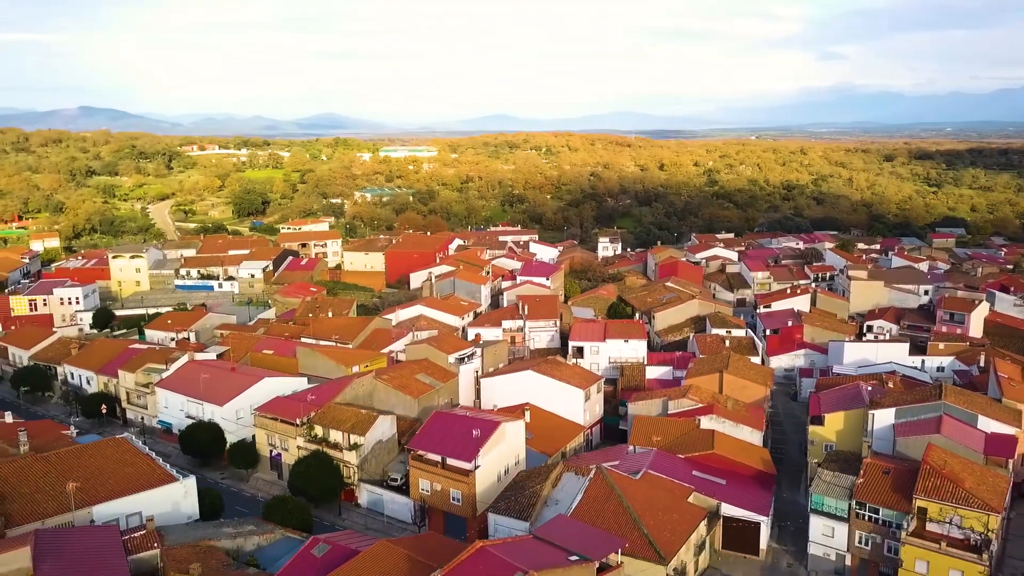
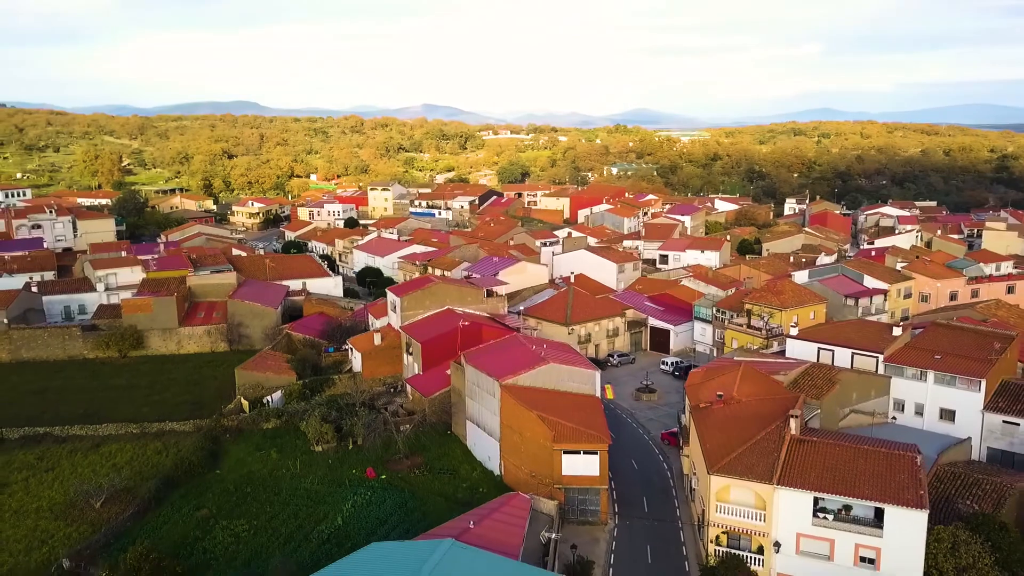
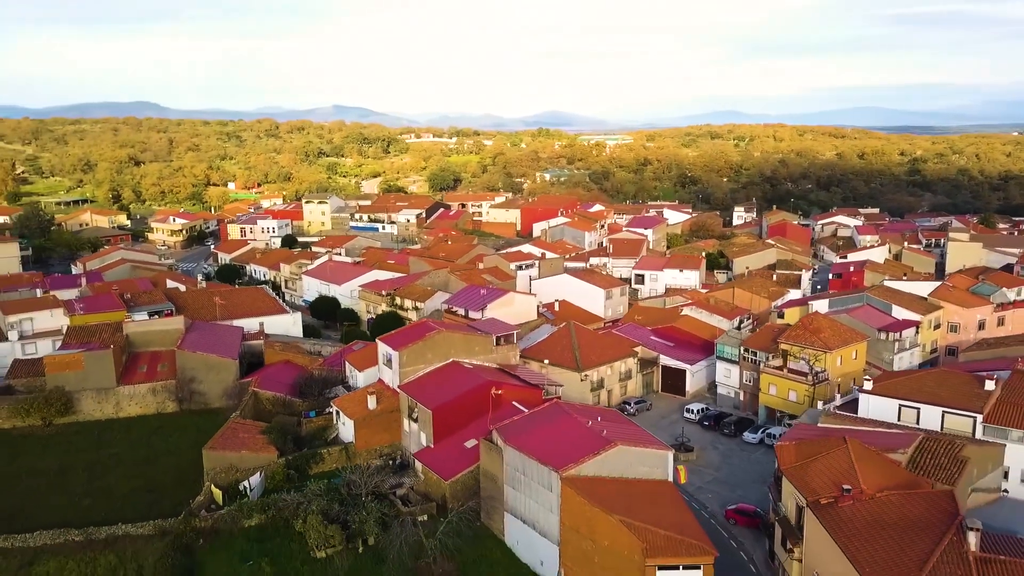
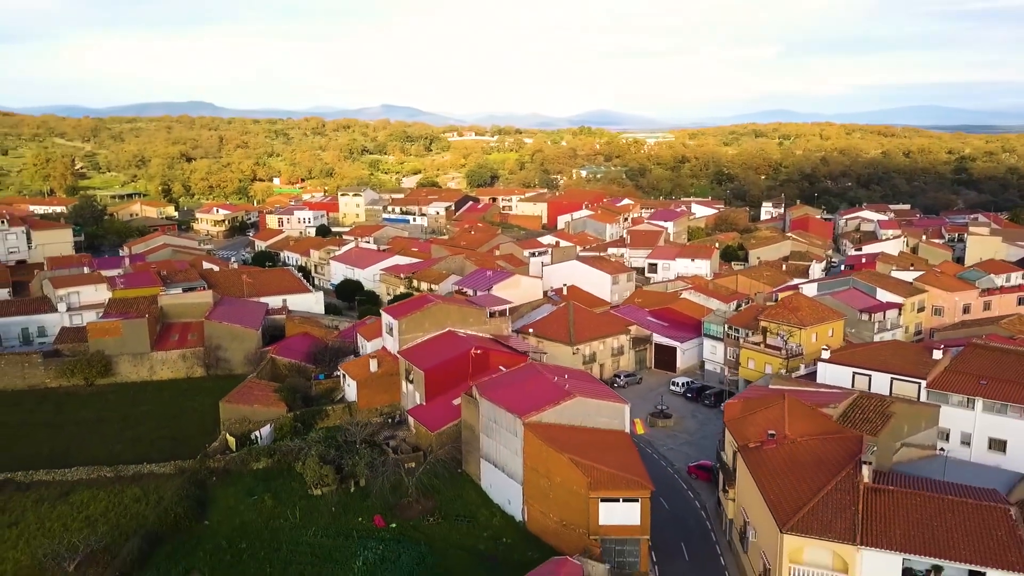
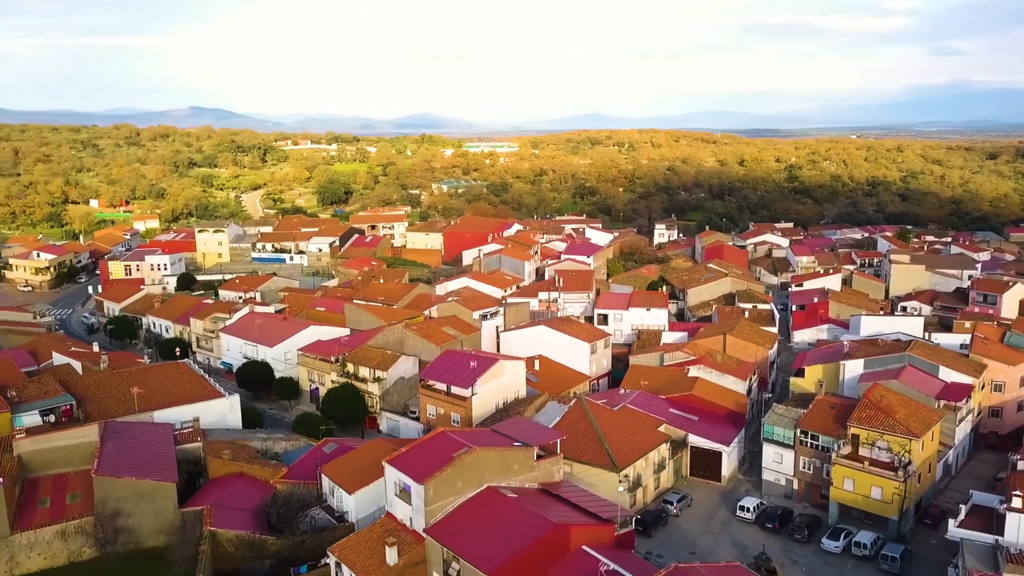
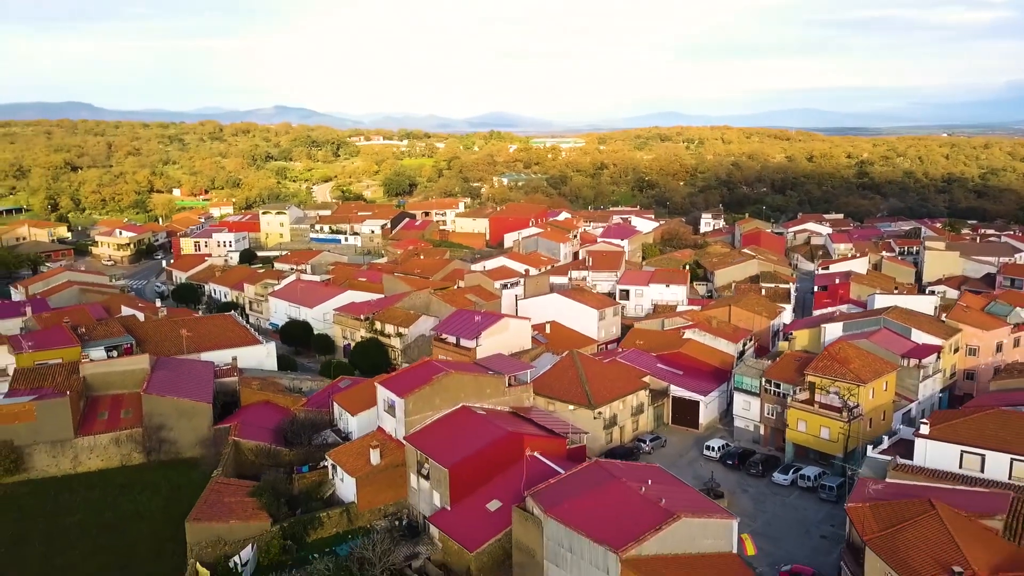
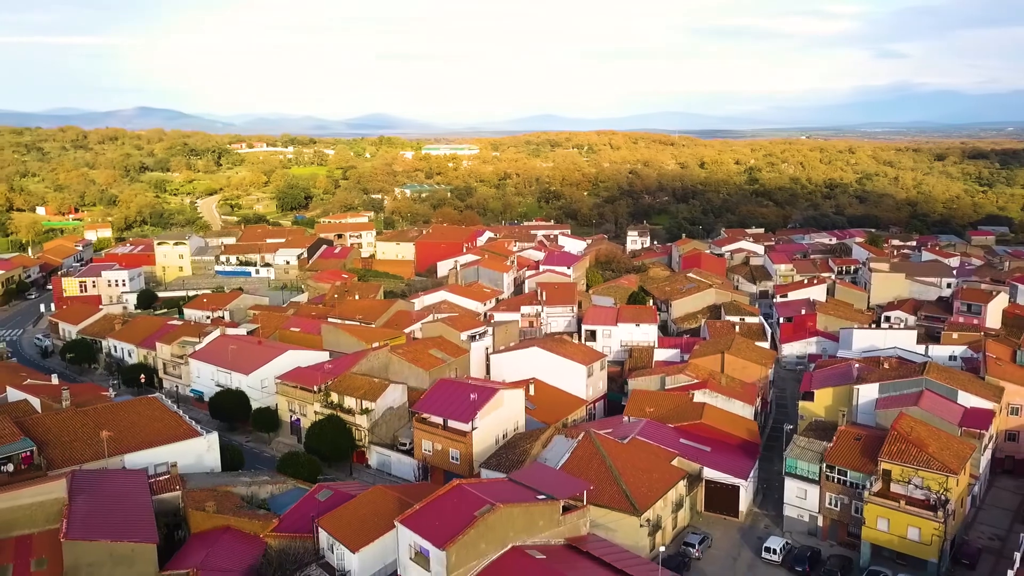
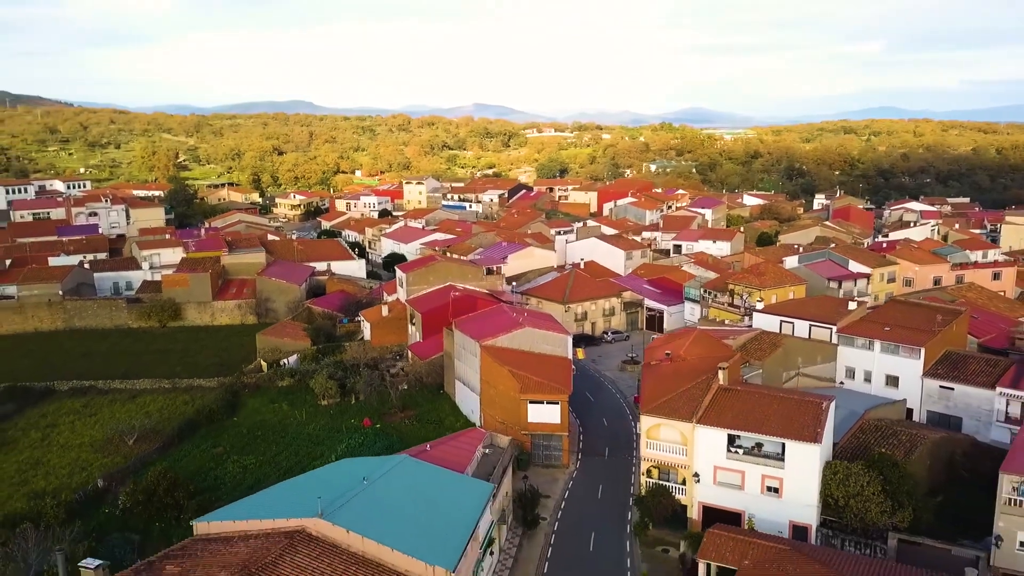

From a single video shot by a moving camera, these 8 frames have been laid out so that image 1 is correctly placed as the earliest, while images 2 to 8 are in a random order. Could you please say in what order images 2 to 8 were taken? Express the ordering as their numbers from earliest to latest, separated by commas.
7, 5, 6, 3, 4, 2, 8
